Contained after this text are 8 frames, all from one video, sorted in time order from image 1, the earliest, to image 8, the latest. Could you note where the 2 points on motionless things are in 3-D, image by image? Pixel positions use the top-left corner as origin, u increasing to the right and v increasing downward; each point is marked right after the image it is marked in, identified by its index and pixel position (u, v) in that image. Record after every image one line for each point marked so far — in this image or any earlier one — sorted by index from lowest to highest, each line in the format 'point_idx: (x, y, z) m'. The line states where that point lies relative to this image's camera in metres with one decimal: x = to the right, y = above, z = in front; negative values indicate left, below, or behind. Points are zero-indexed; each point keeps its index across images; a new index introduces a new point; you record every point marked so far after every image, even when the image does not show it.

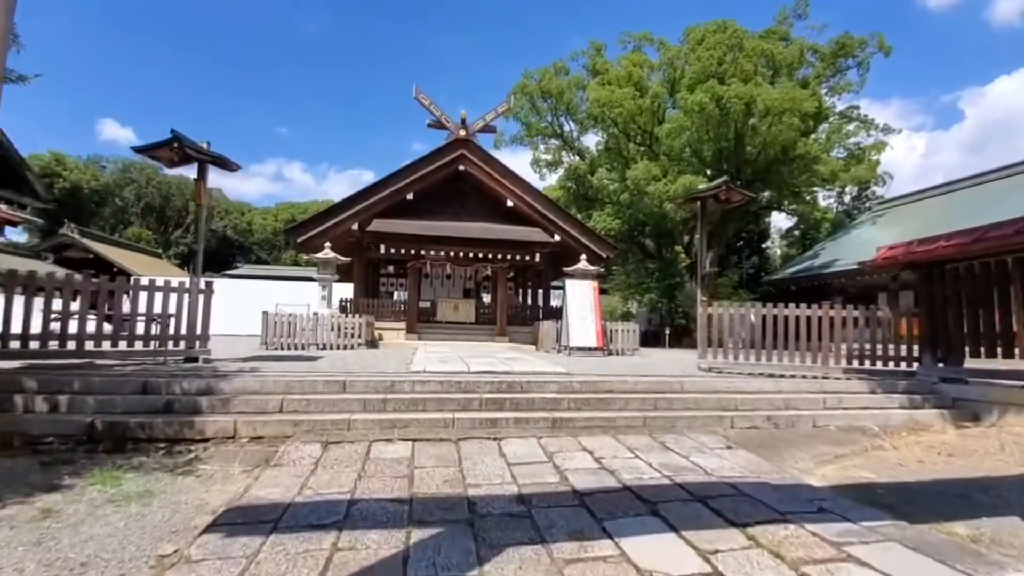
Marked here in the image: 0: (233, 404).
0: (-2.3, -1.0, +4.4) m
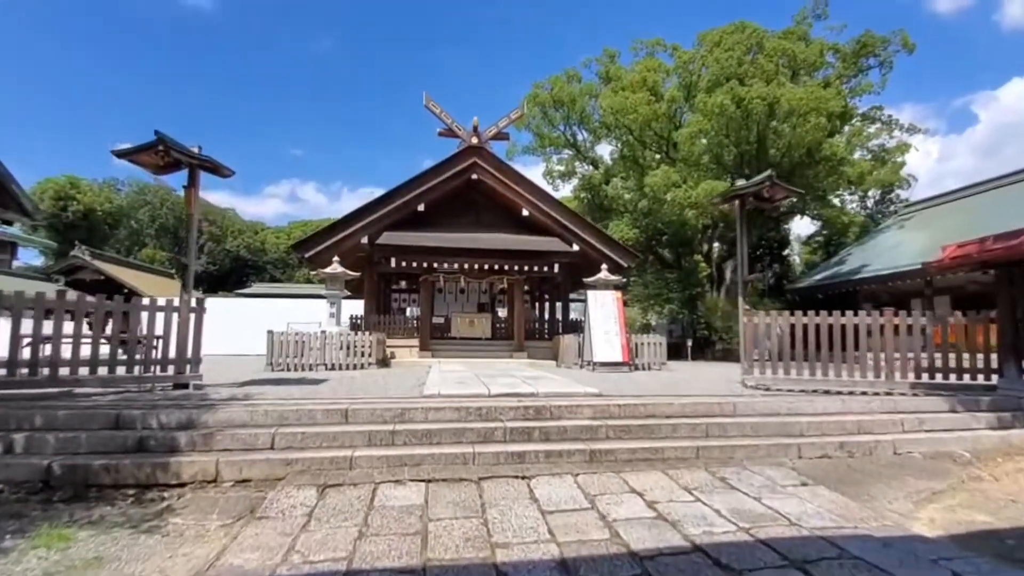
0: (-2.1, -1.1, +3.8) m
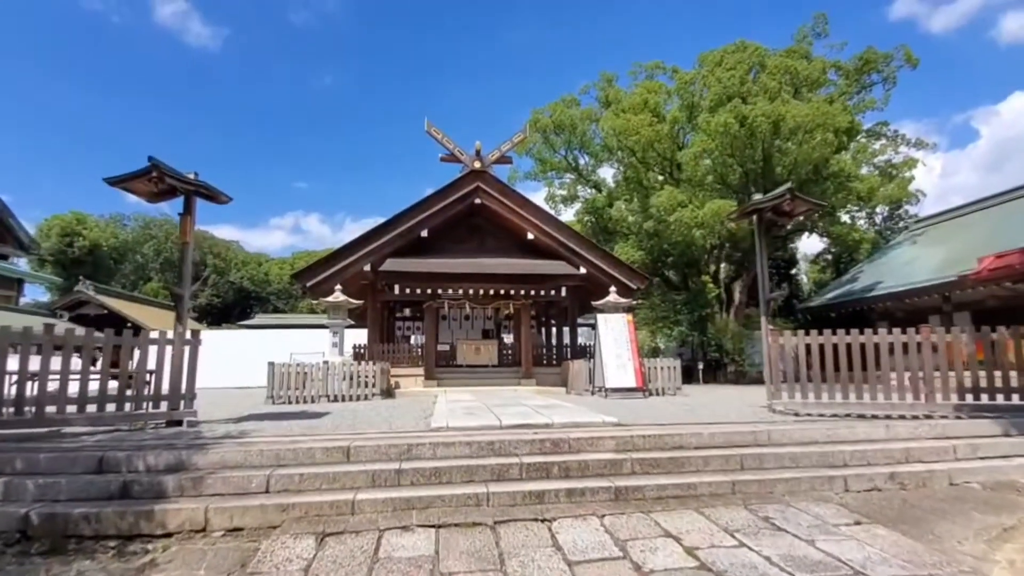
0: (-2.0, -1.3, +3.5) m
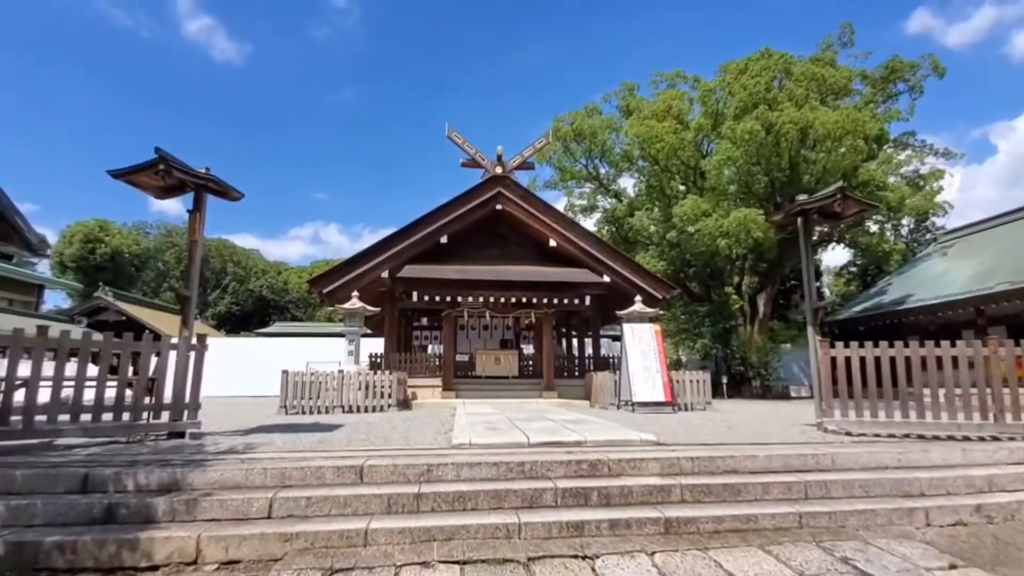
0: (-1.8, -1.3, +3.1) m
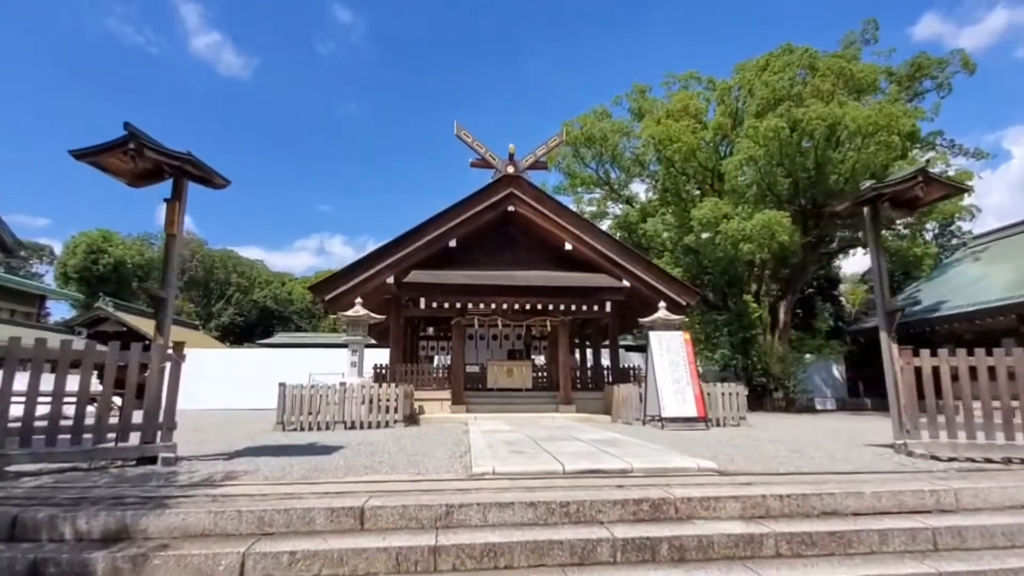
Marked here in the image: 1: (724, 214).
0: (-1.6, -1.2, +2.4) m
1: (+6.2, +2.2, +15.8) m
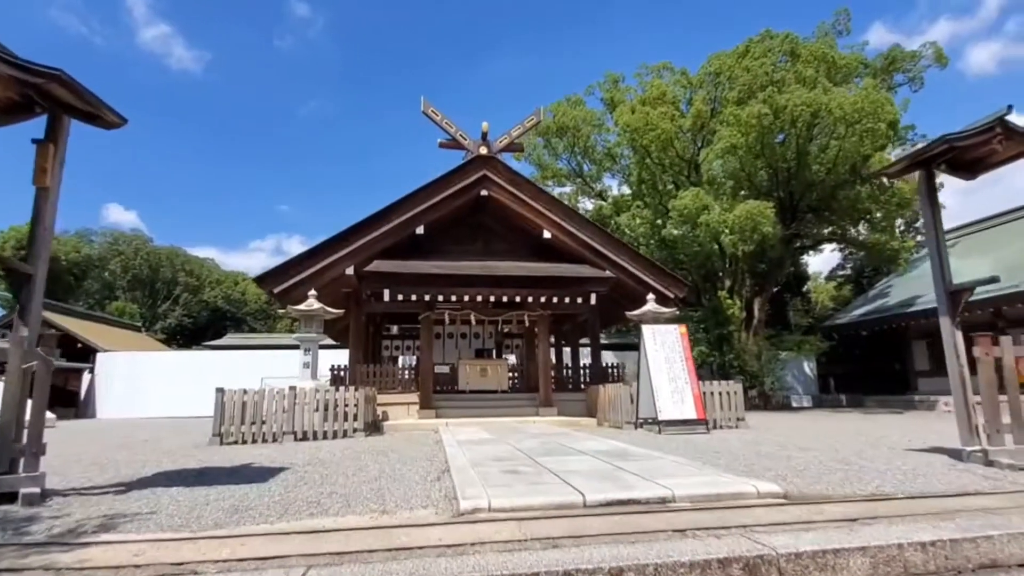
0: (-1.5, -1.0, +1.2) m
1: (+5.4, +2.3, +15.2) m
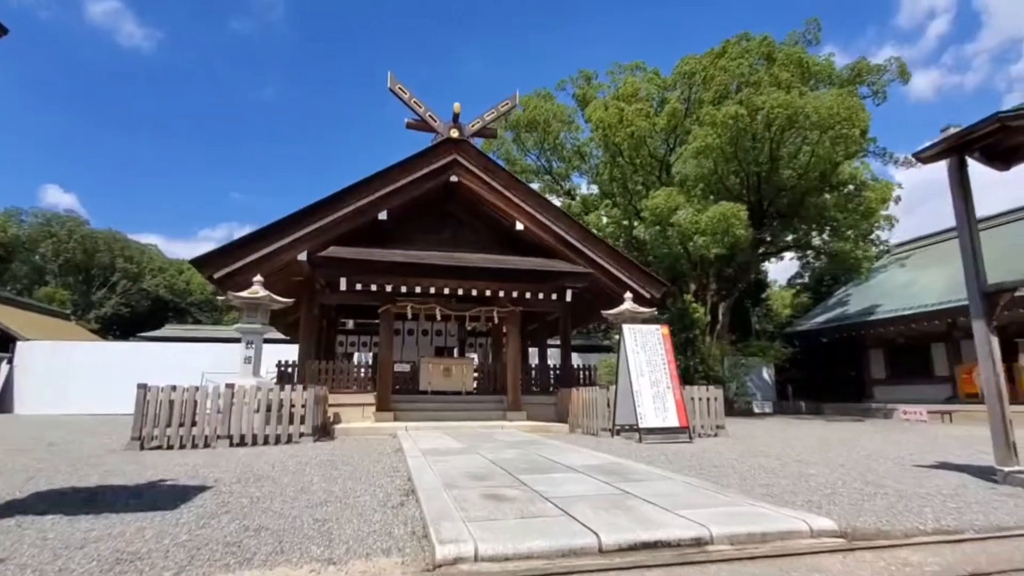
0: (-1.4, -0.9, +0.4) m
1: (+4.5, +2.3, +14.8) m
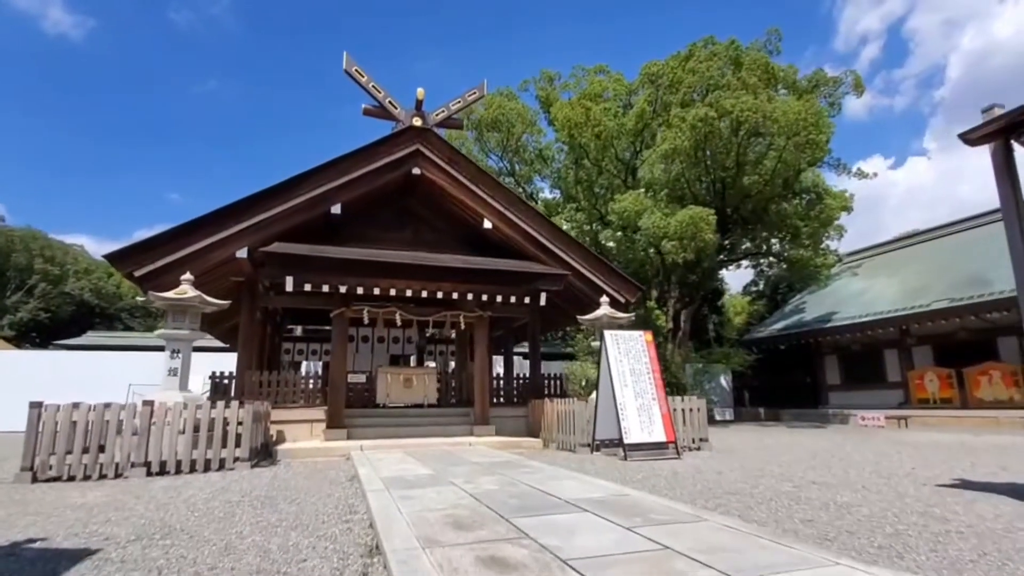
0: (-1.1, -0.8, -0.4) m
1: (+3.5, +2.1, +14.5) m
